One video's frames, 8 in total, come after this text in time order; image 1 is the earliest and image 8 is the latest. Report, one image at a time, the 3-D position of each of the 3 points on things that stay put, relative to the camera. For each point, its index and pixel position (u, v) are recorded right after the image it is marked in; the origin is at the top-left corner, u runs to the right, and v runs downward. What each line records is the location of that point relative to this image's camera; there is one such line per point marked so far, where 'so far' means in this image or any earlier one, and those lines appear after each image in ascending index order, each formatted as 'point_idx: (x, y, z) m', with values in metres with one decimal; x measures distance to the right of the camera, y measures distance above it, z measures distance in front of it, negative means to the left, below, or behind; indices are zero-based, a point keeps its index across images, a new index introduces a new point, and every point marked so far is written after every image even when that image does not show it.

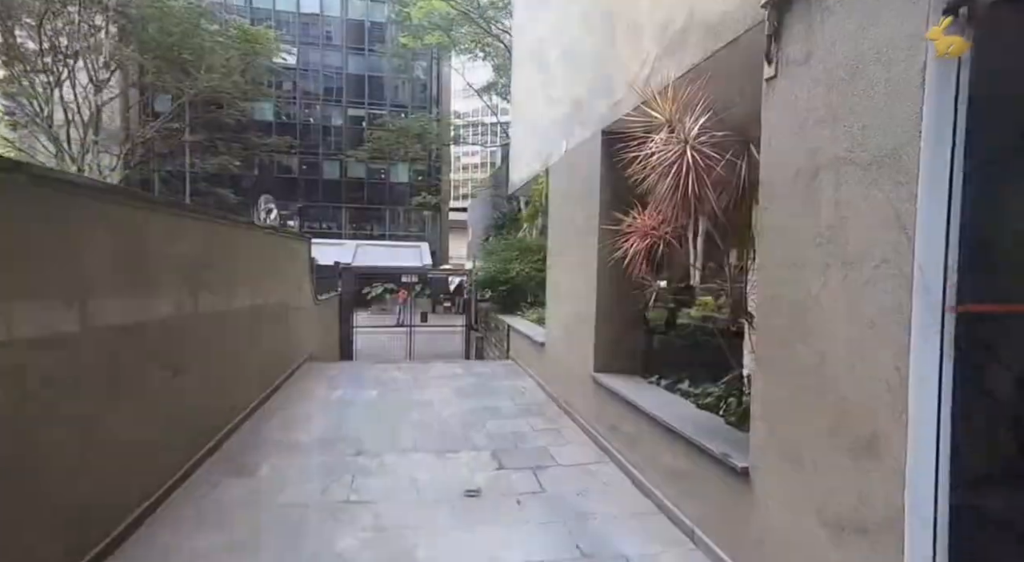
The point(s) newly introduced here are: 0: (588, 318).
0: (+0.6, -0.3, +4.6) m
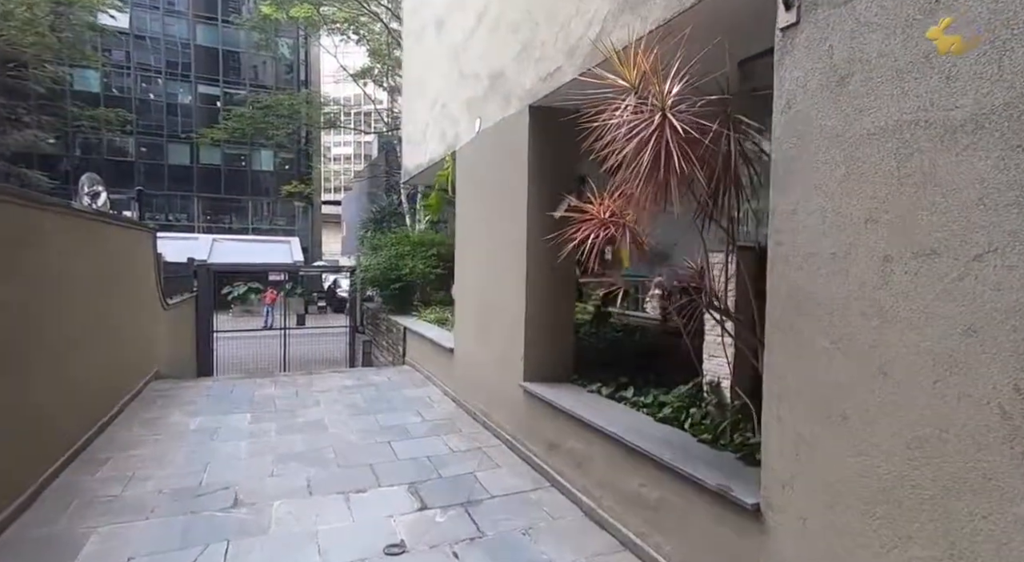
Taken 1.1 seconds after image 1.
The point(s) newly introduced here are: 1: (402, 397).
0: (0.0, -0.3, +4.0) m
1: (-1.0, -1.2, +5.5) m
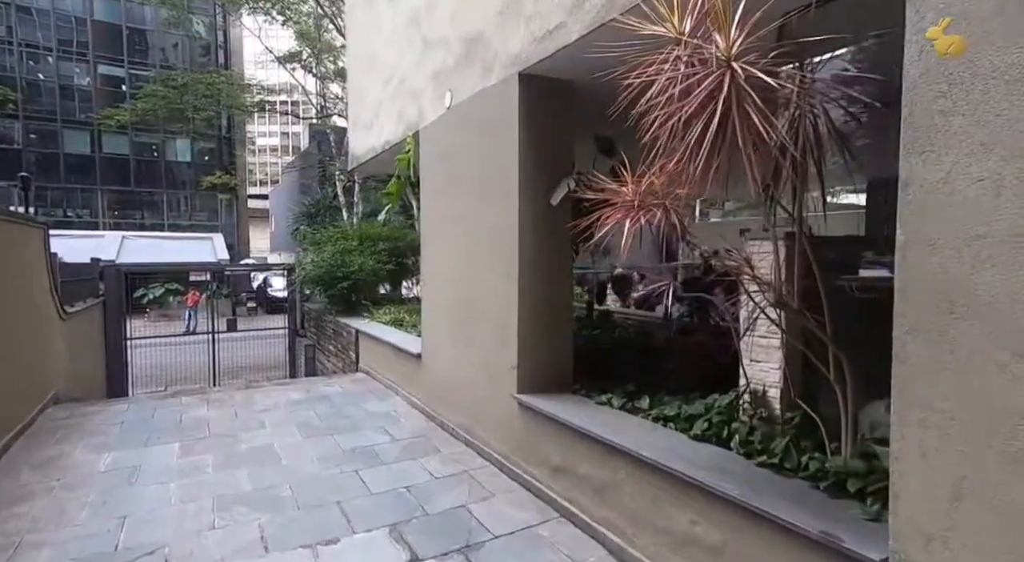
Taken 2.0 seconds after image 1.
0: (-0.1, -0.2, +3.5) m
1: (-1.3, -1.1, +4.8) m
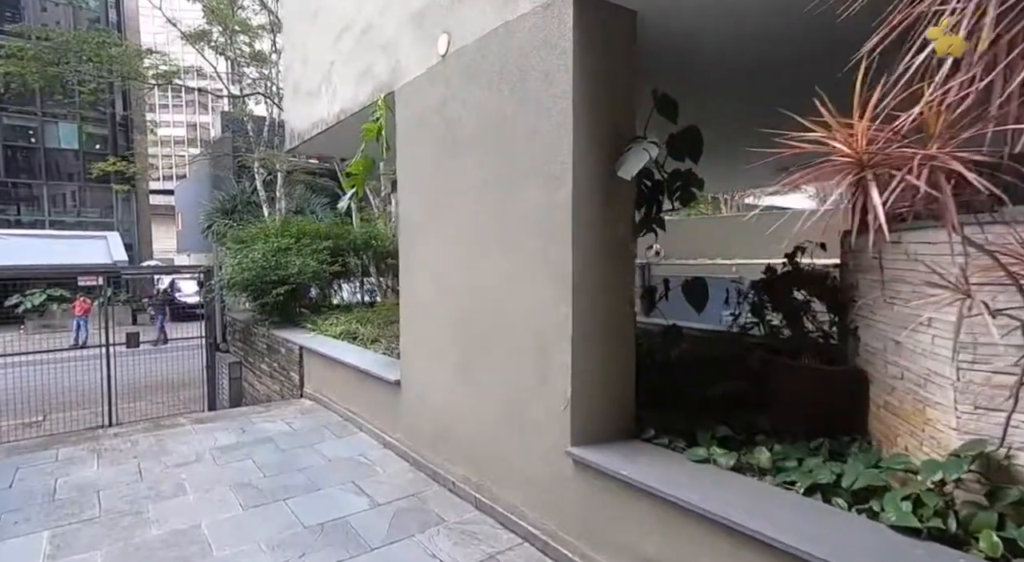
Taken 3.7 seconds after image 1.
0: (+0.1, -0.3, +2.5) m
1: (-1.2, -1.2, +3.7) m
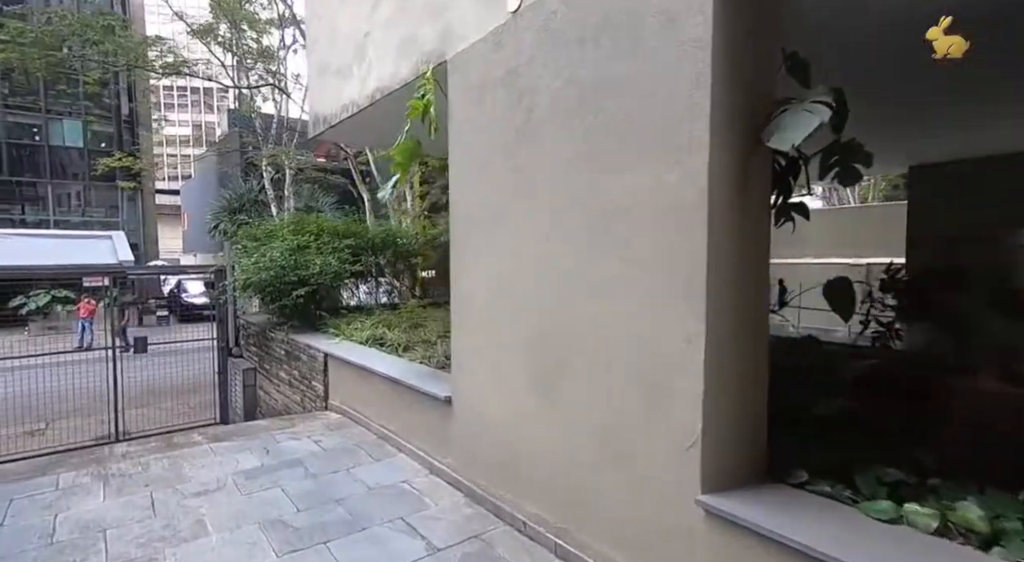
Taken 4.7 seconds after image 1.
0: (+0.5, -0.3, +2.0) m
1: (-0.8, -1.2, +3.2) m
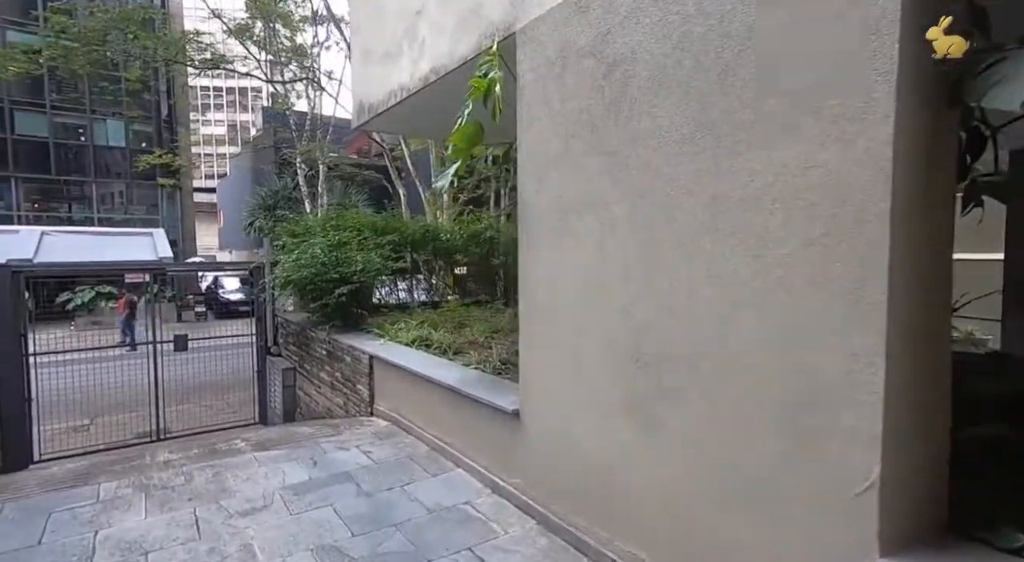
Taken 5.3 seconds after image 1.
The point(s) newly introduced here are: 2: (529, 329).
0: (+0.8, -0.3, +1.6) m
1: (-0.5, -1.2, +2.9) m
2: (+0.1, -0.2, +2.8) m
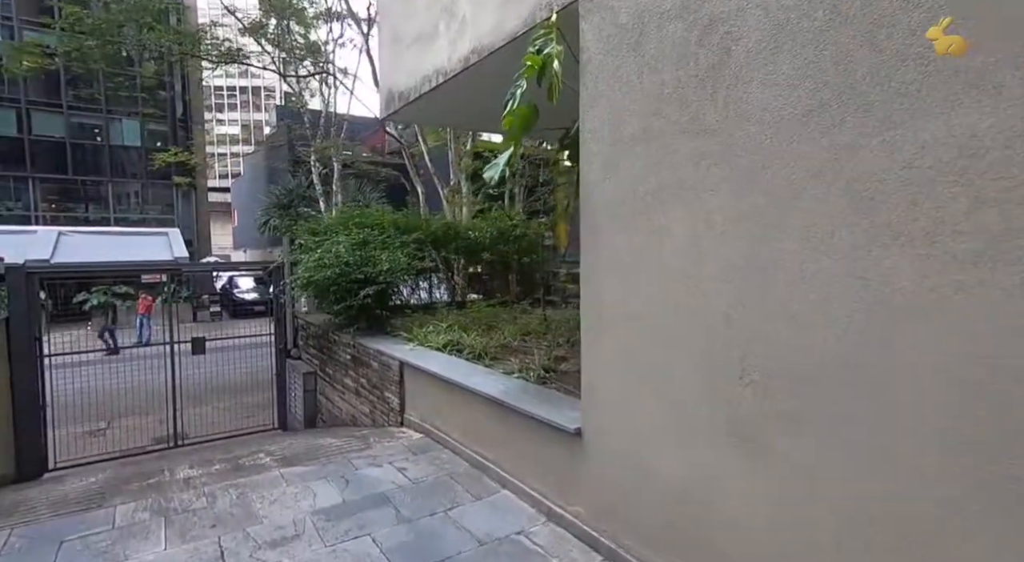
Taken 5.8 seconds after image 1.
0: (+1.1, -0.3, +1.2) m
1: (-0.2, -1.2, +2.5) m
2: (+0.4, -0.2, +2.5) m
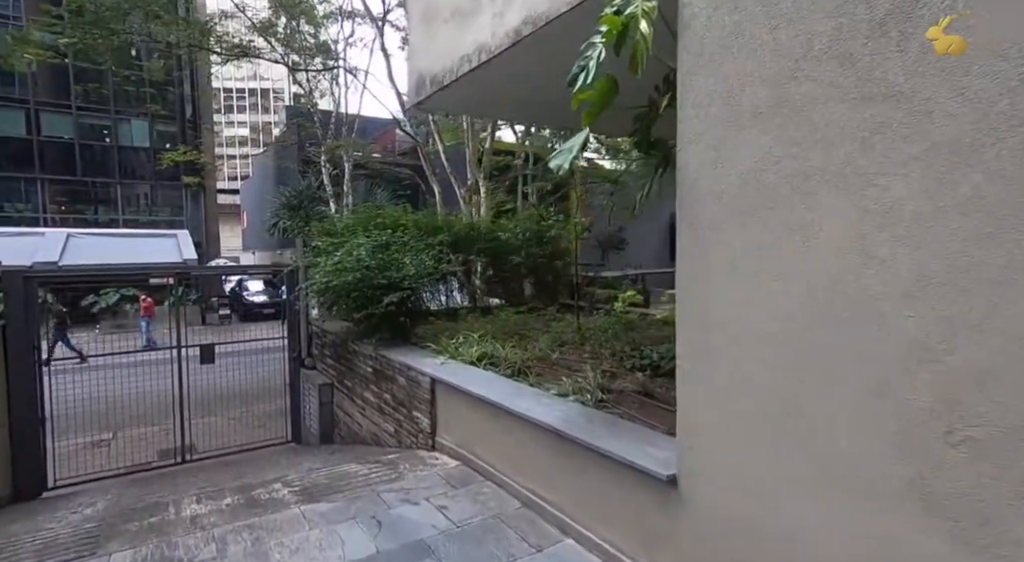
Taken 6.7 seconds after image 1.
0: (+1.4, -0.3, +0.7) m
1: (+0.1, -1.3, +2.0) m
2: (+0.7, -0.3, +2.0) m
